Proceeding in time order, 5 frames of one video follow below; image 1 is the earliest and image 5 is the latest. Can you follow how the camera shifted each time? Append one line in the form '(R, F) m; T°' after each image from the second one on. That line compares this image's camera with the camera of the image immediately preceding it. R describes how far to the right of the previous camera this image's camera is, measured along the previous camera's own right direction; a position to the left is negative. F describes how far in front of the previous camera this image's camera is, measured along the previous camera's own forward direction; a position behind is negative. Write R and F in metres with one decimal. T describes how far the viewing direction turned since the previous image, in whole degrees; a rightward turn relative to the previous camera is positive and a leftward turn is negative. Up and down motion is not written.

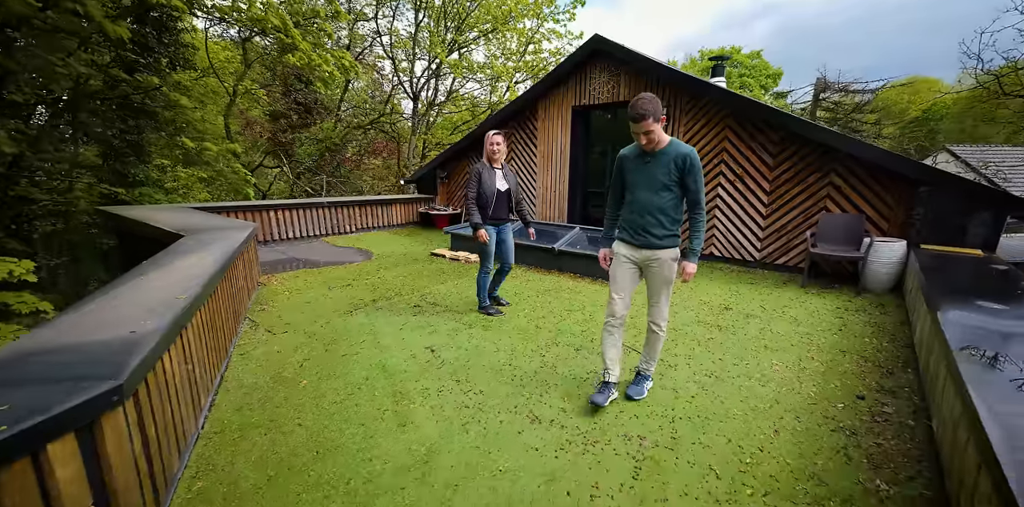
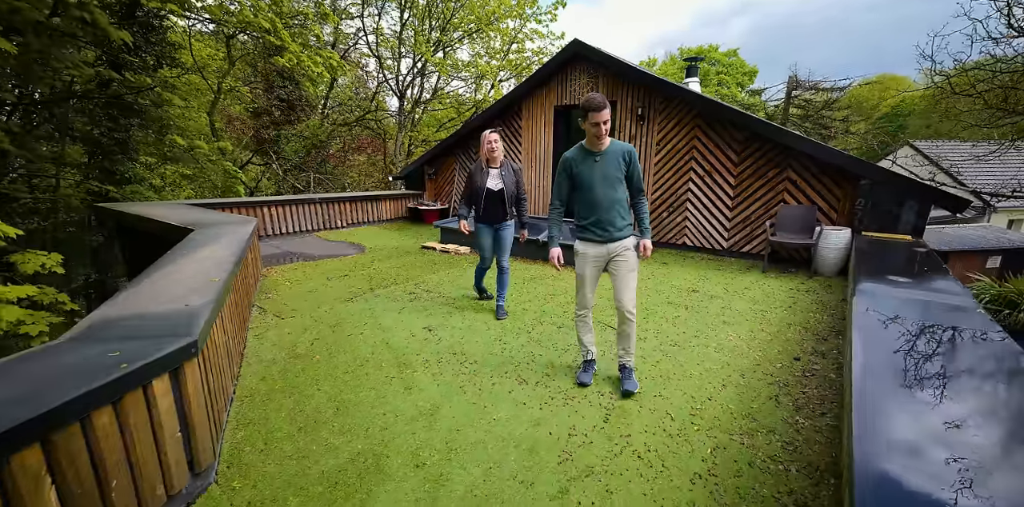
(0.0, -0.4) m; +2°
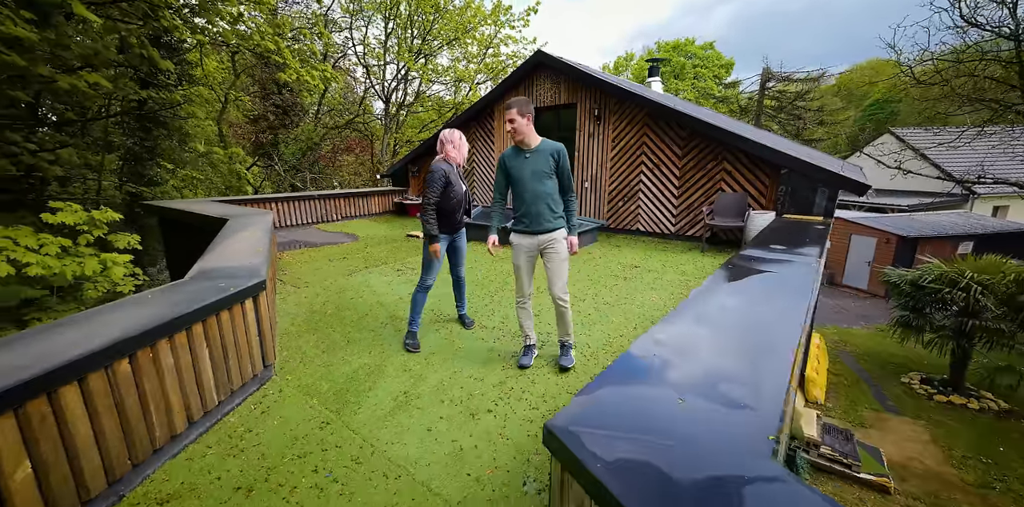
(+0.2, -0.9) m; +2°
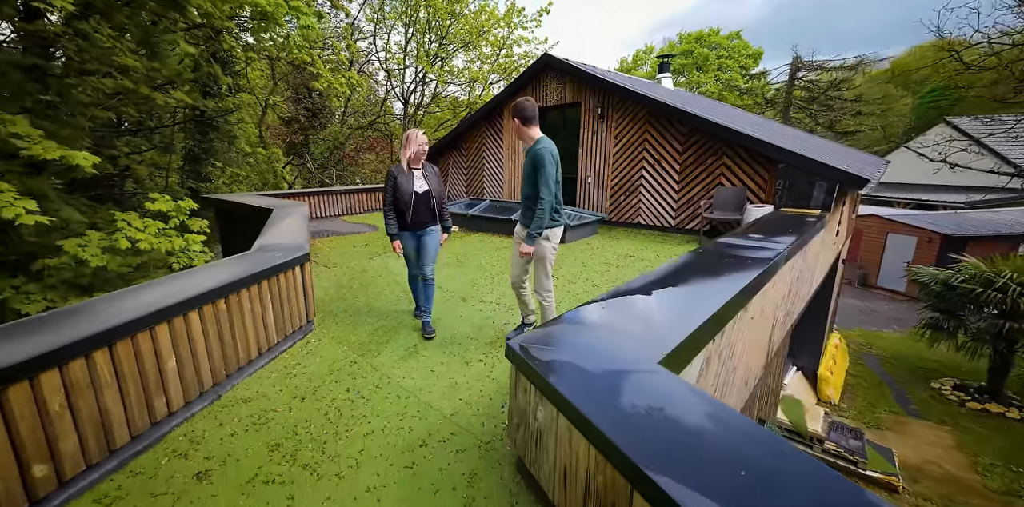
(+0.2, -0.6) m; -3°
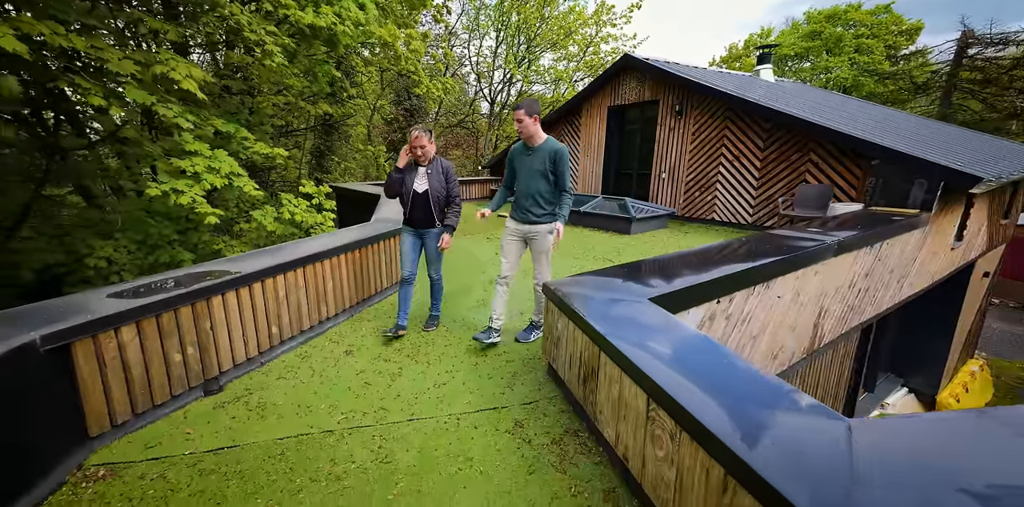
(+0.3, -0.8) m; -11°
